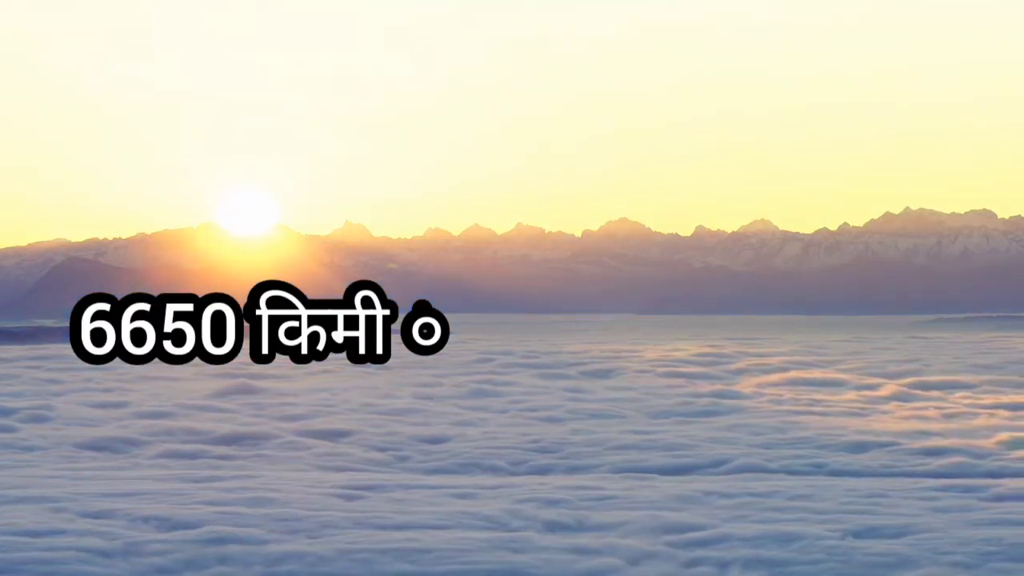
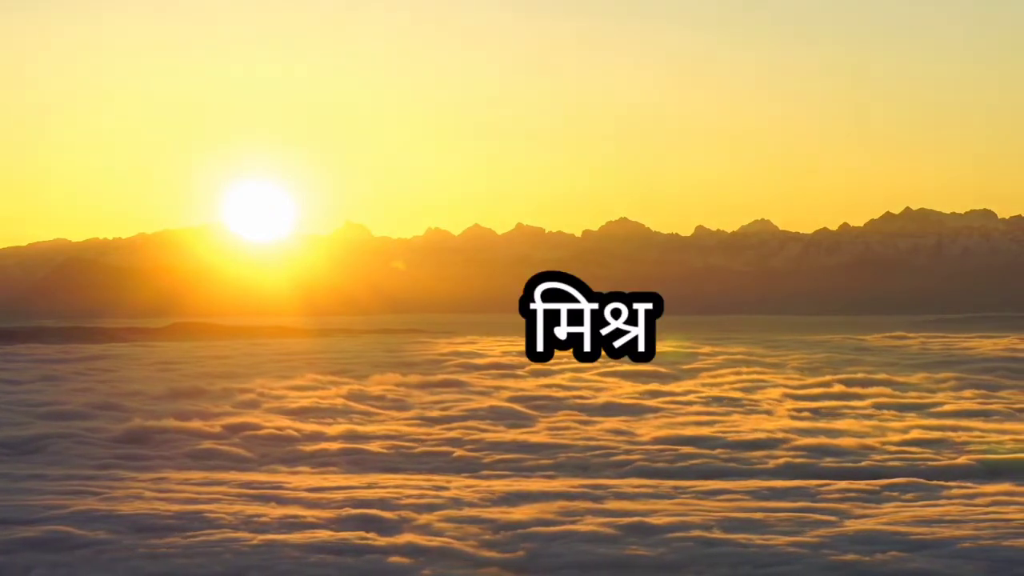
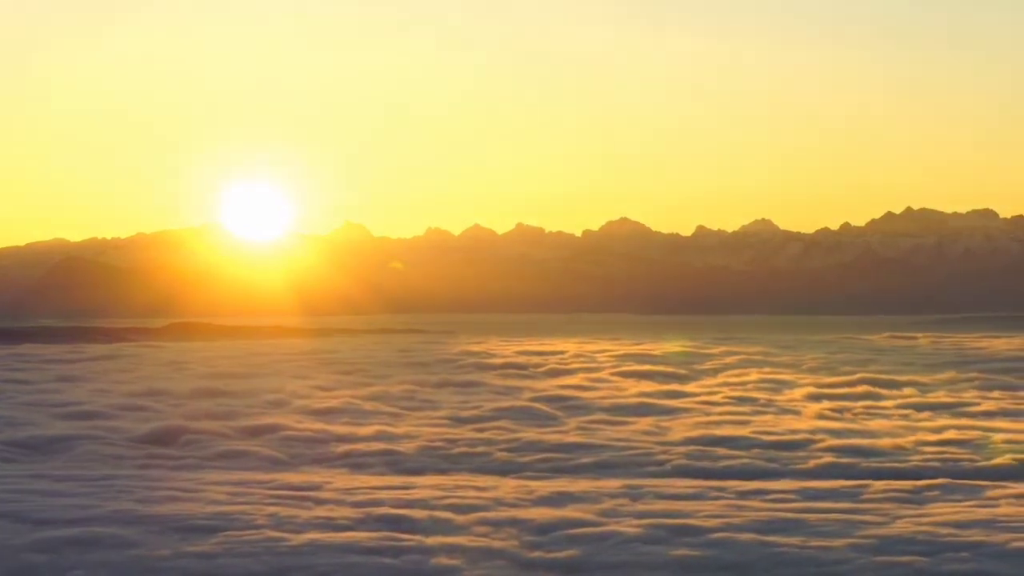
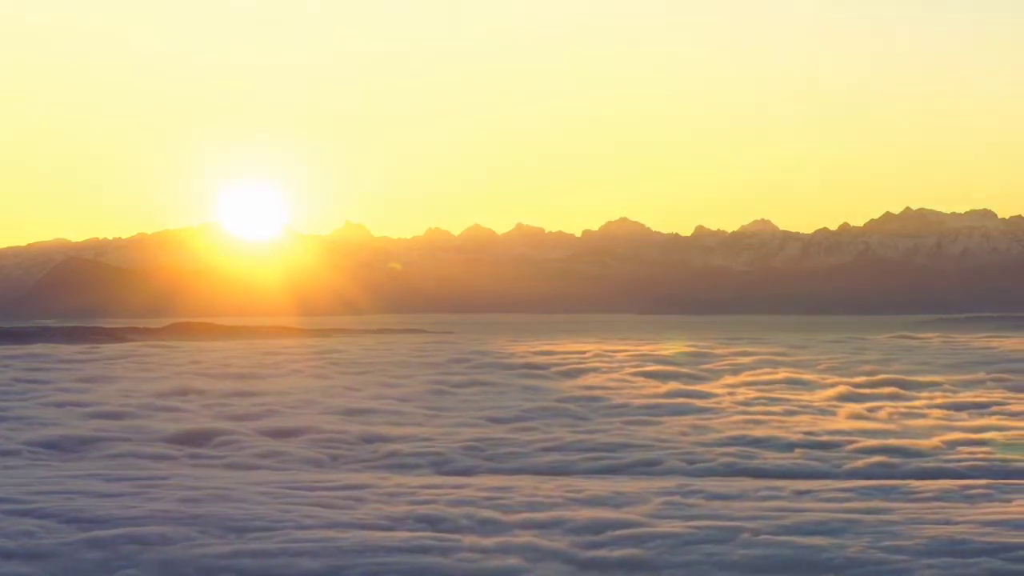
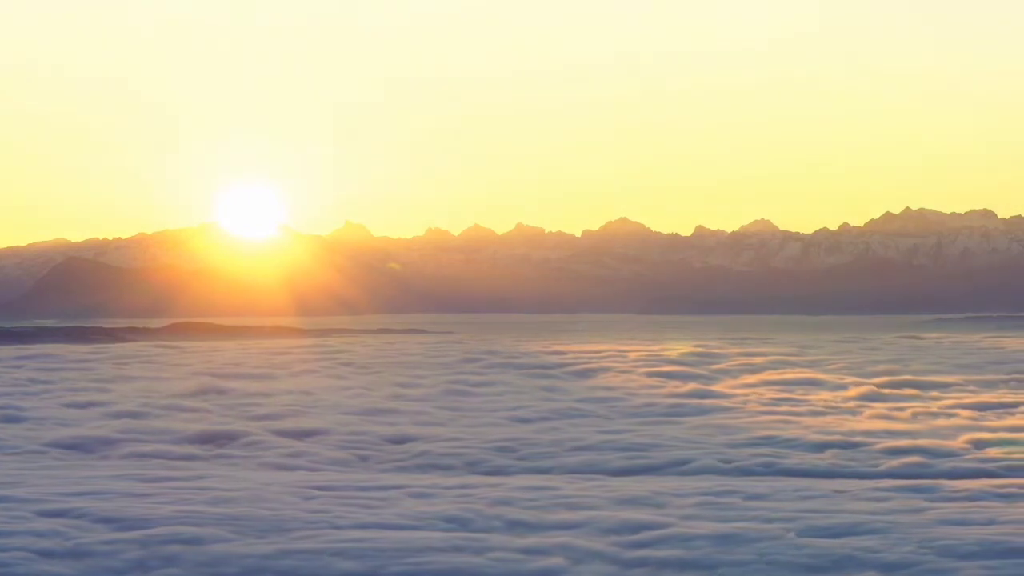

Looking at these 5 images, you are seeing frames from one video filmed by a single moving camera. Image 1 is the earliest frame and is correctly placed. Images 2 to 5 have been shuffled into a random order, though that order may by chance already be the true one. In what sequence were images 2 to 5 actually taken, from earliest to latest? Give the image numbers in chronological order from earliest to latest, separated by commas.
5, 4, 3, 2
